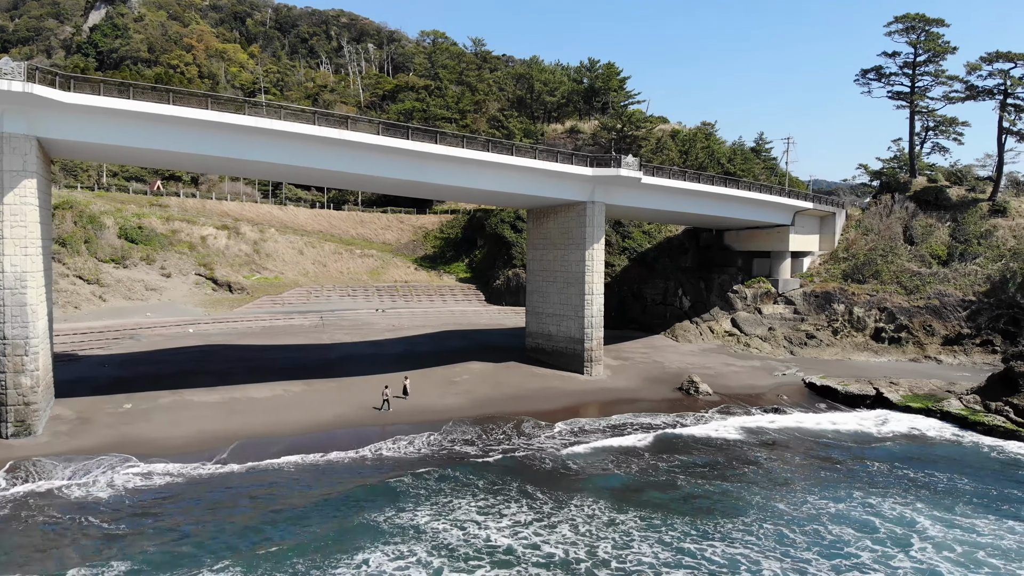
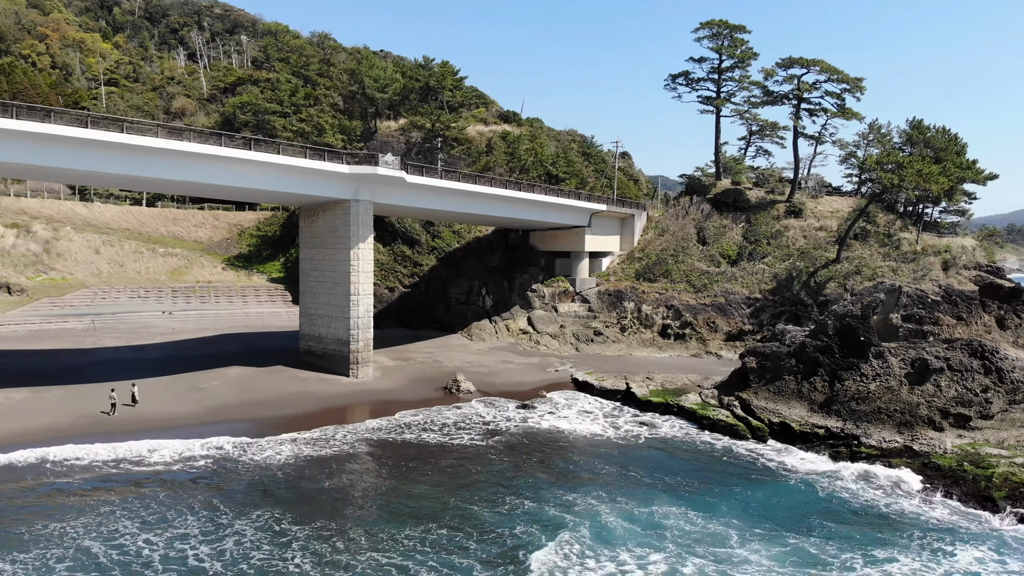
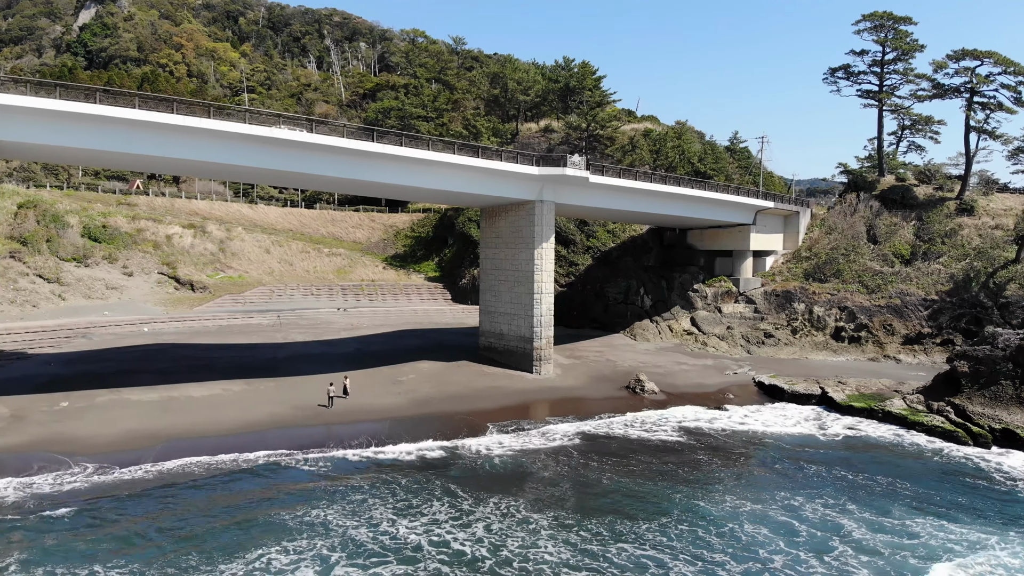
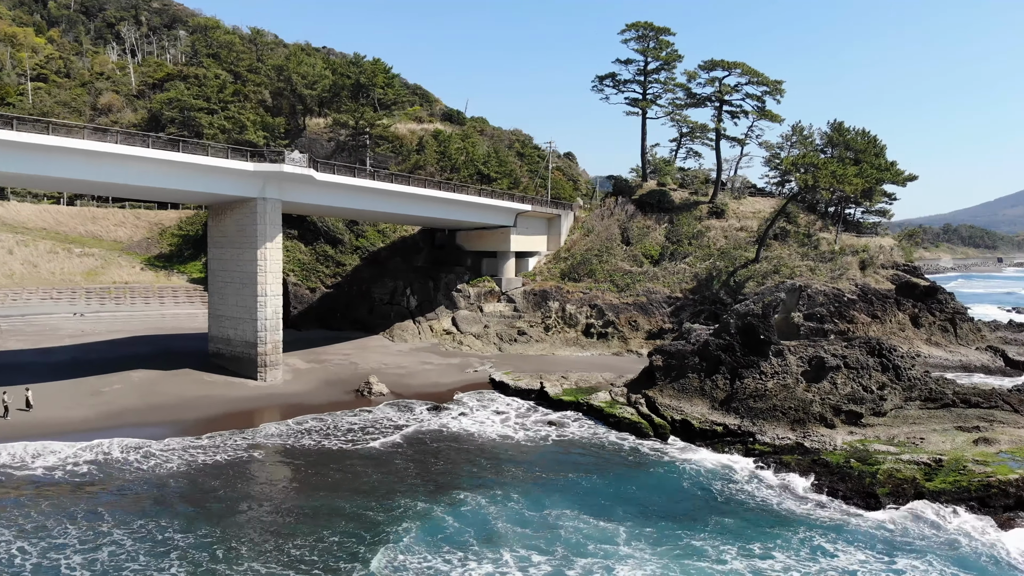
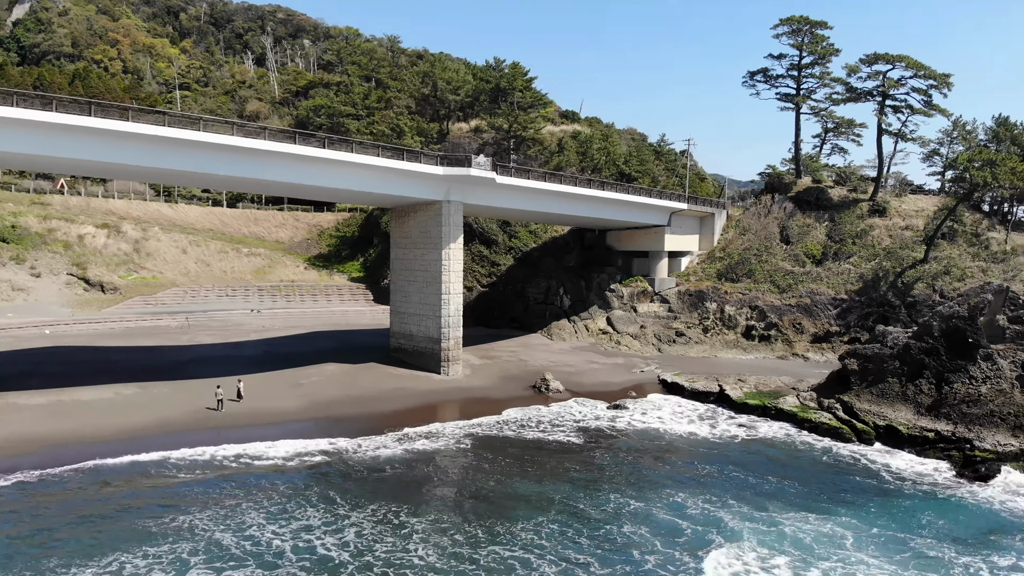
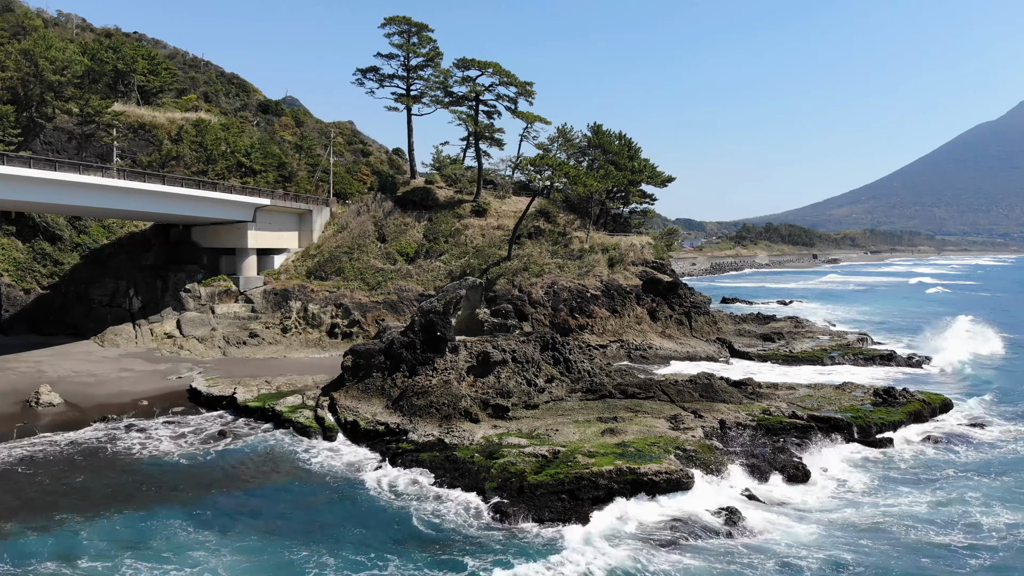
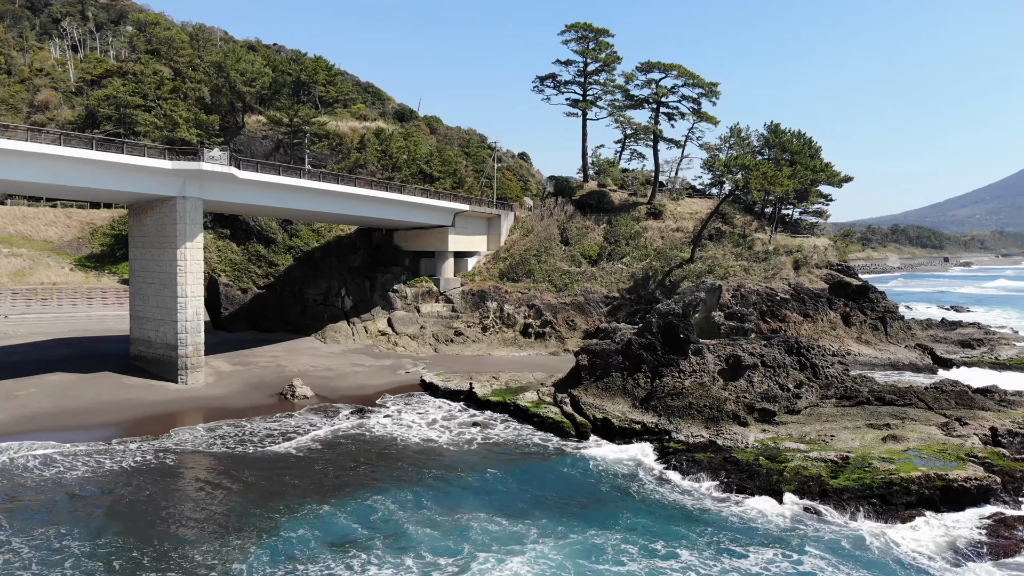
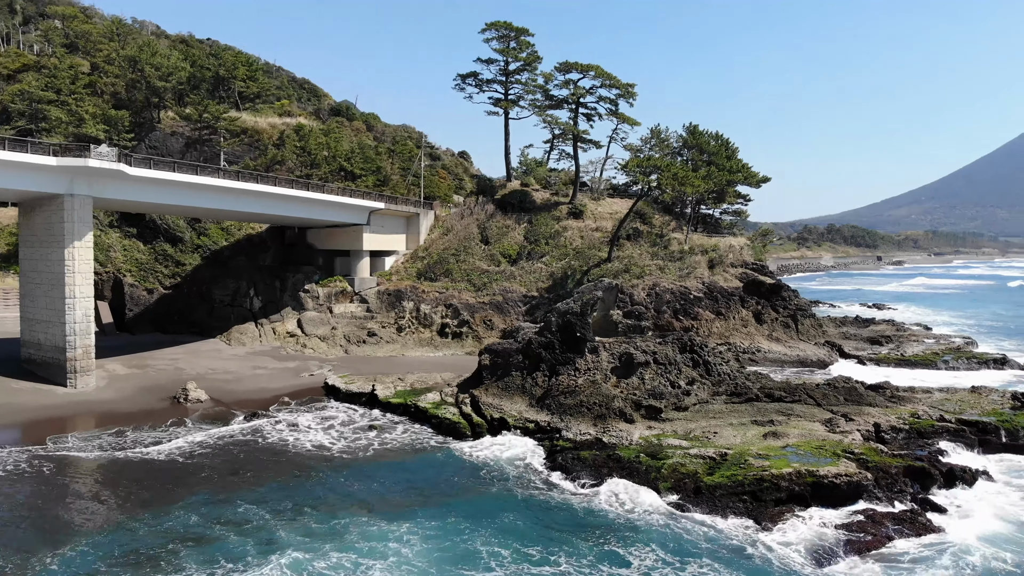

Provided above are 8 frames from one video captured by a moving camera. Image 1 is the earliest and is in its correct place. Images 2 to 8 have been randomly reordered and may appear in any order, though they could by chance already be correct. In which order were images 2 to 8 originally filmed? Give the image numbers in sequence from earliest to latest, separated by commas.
3, 5, 2, 4, 7, 8, 6
